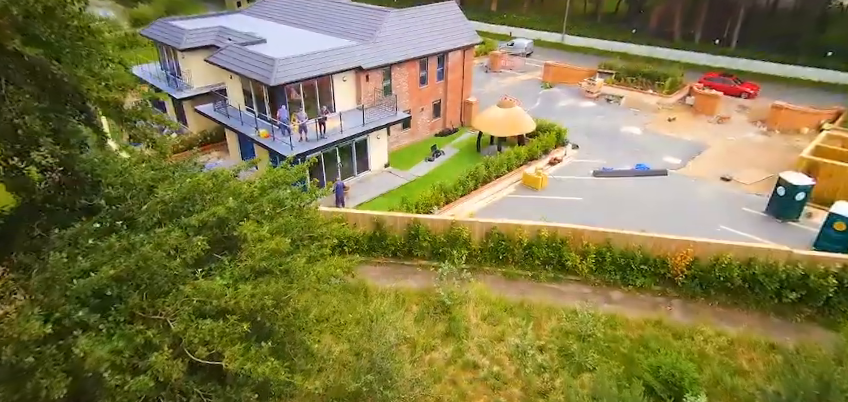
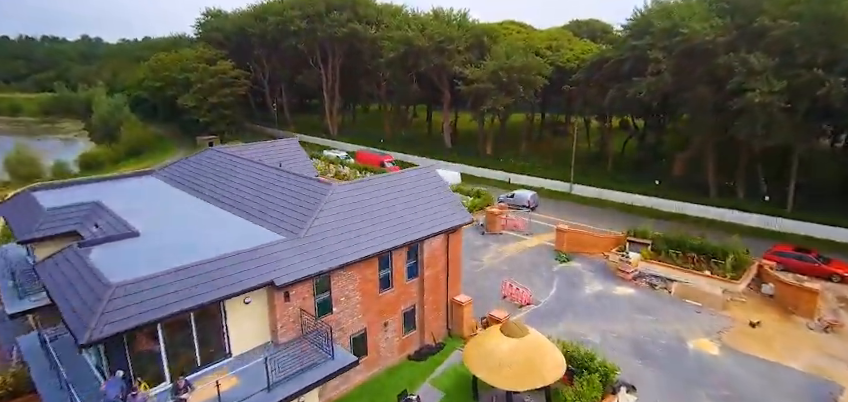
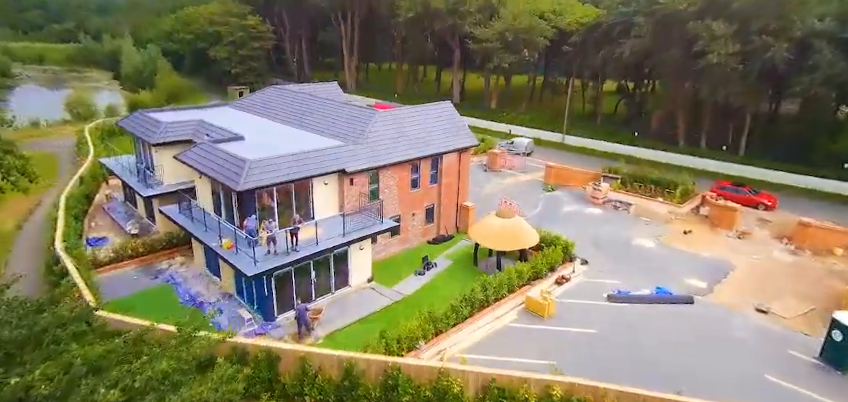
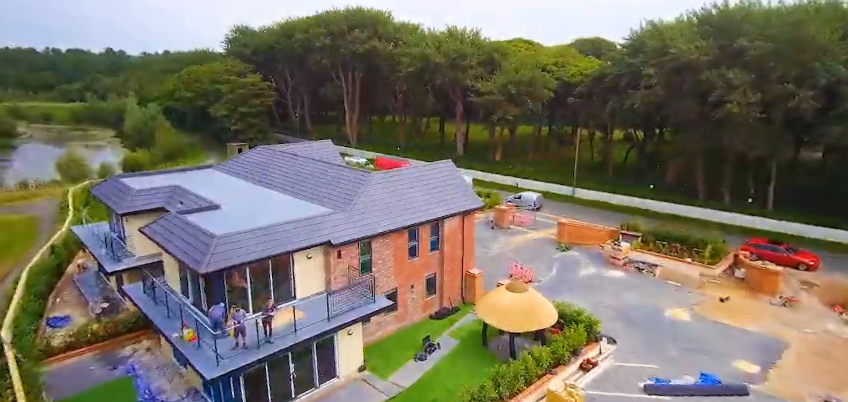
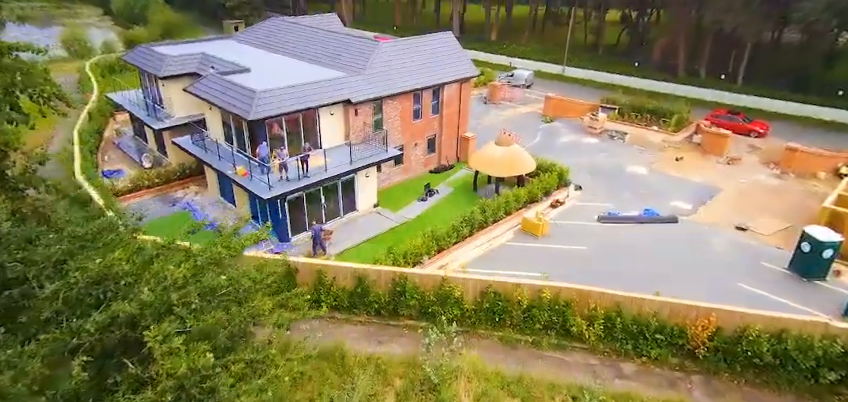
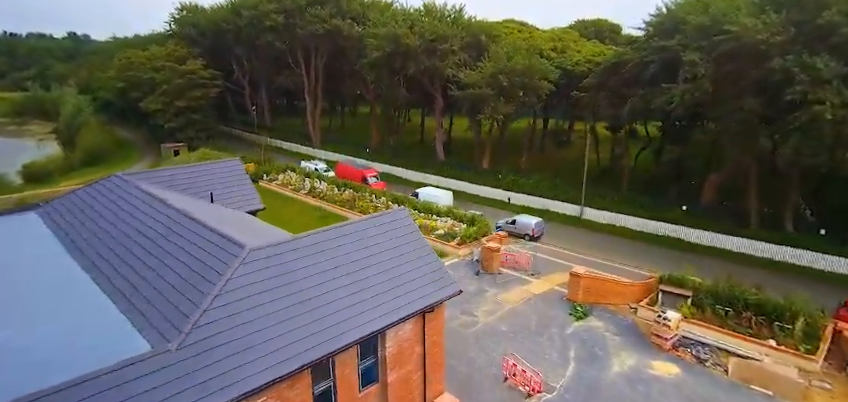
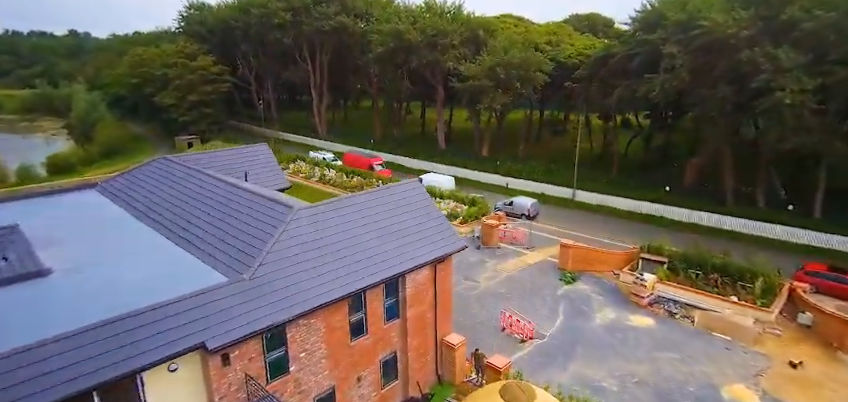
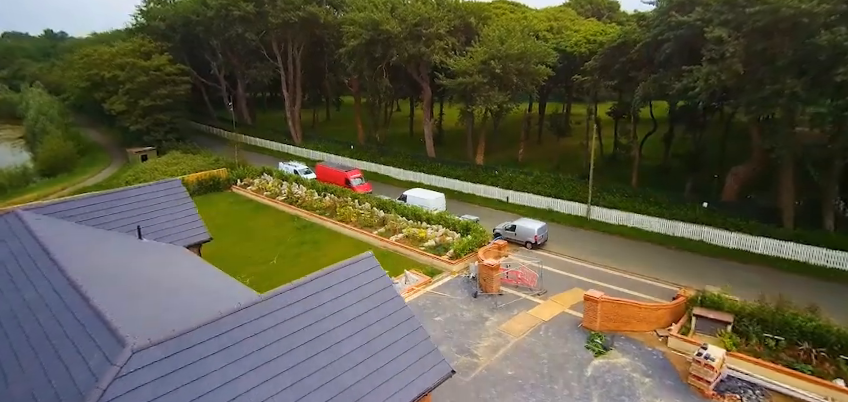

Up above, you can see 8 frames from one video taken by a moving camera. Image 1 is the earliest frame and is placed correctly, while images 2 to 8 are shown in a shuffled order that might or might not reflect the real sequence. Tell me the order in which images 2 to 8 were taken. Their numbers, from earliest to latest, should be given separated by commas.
5, 3, 4, 2, 7, 6, 8
